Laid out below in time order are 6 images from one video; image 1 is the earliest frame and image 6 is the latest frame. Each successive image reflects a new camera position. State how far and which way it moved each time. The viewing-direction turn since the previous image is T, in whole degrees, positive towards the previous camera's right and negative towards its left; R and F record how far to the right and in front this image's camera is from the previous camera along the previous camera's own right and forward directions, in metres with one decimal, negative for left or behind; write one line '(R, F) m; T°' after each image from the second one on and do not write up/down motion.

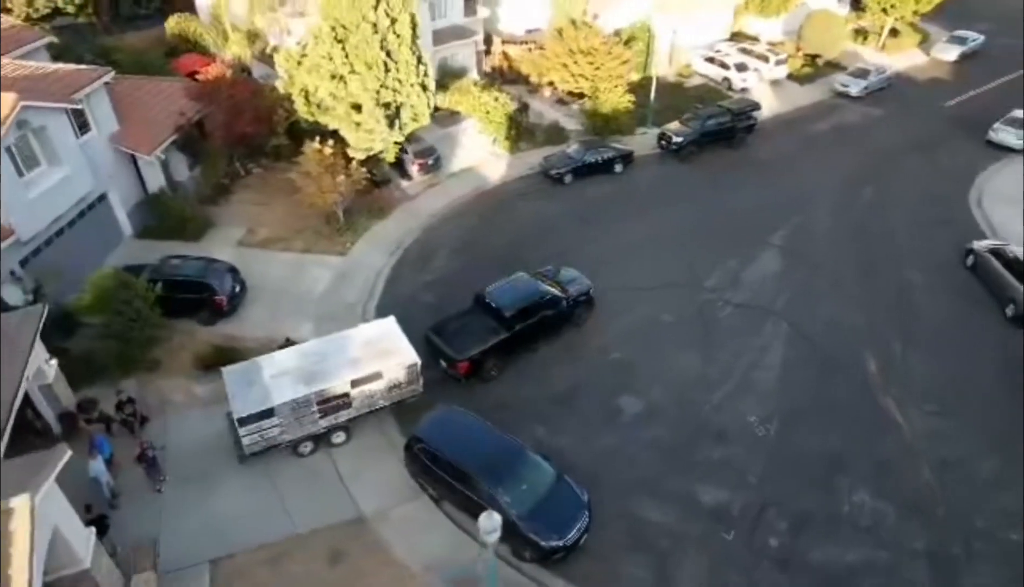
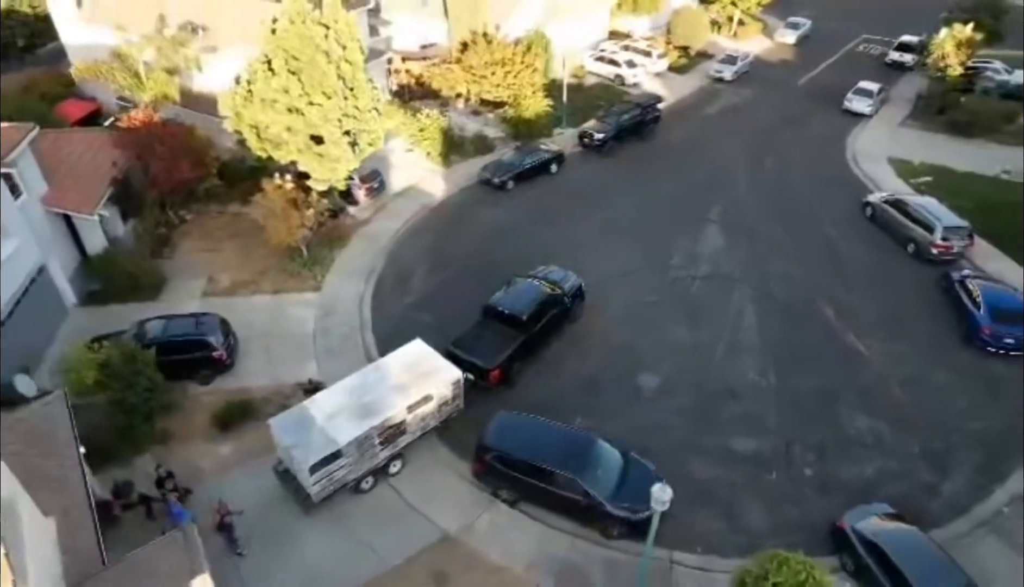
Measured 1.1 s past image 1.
(-4.5, -0.5) m; +12°
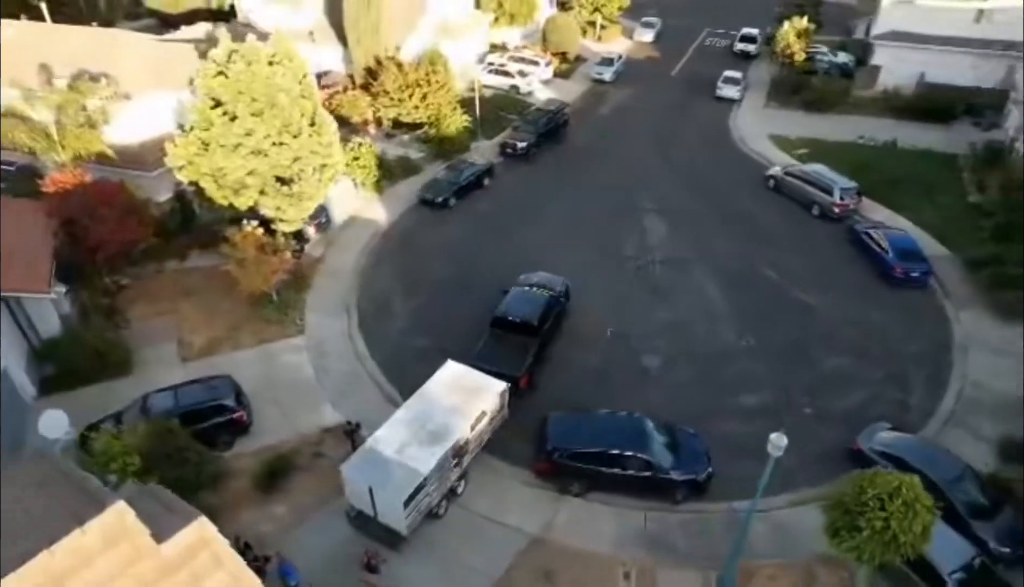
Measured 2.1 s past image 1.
(-4.8, -0.4) m; +12°
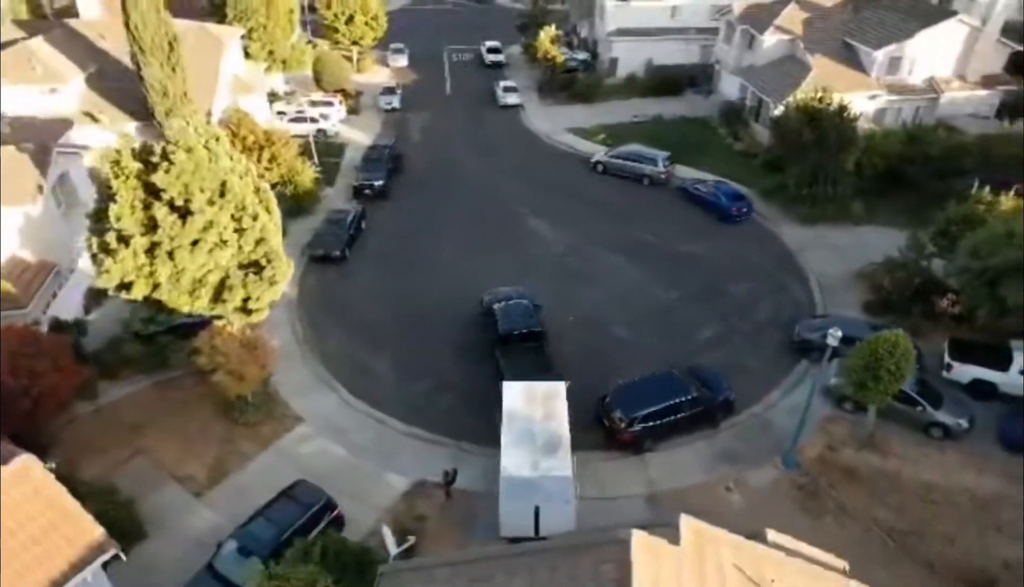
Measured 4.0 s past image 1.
(-9.2, +0.1) m; +24°
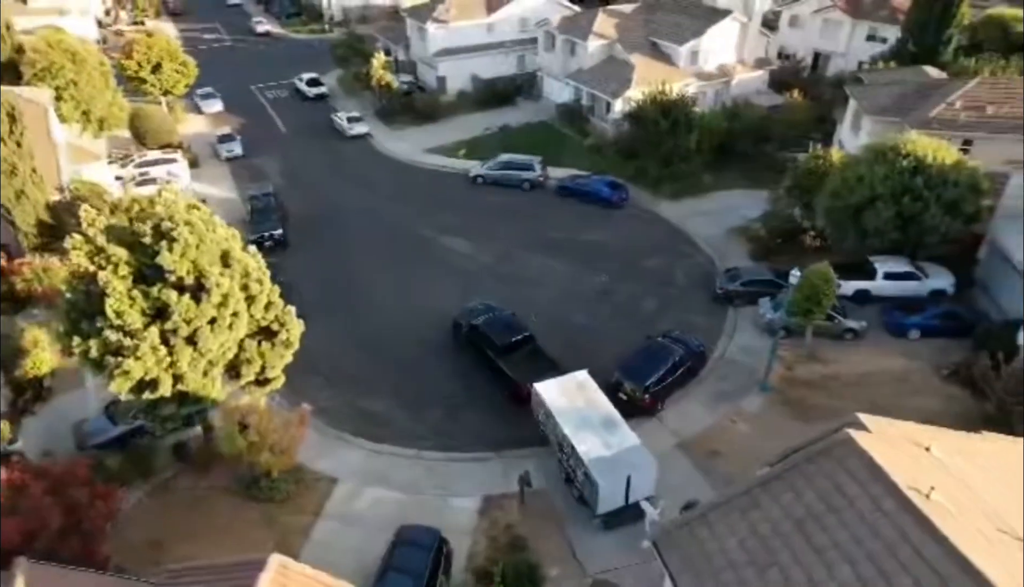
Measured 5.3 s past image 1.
(-7.3, -0.4) m; +18°
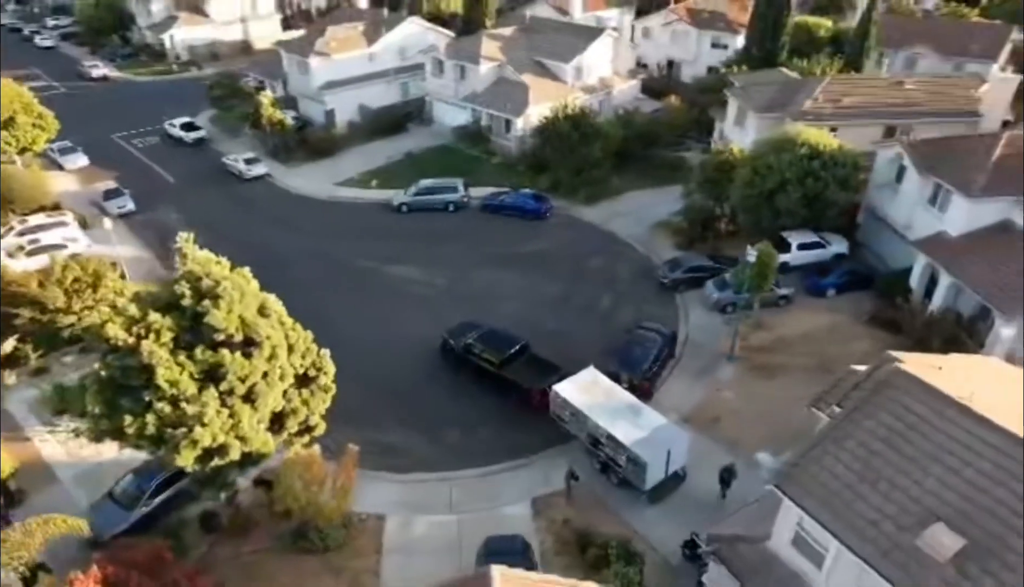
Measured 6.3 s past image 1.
(-5.5, -0.7) m; +13°
